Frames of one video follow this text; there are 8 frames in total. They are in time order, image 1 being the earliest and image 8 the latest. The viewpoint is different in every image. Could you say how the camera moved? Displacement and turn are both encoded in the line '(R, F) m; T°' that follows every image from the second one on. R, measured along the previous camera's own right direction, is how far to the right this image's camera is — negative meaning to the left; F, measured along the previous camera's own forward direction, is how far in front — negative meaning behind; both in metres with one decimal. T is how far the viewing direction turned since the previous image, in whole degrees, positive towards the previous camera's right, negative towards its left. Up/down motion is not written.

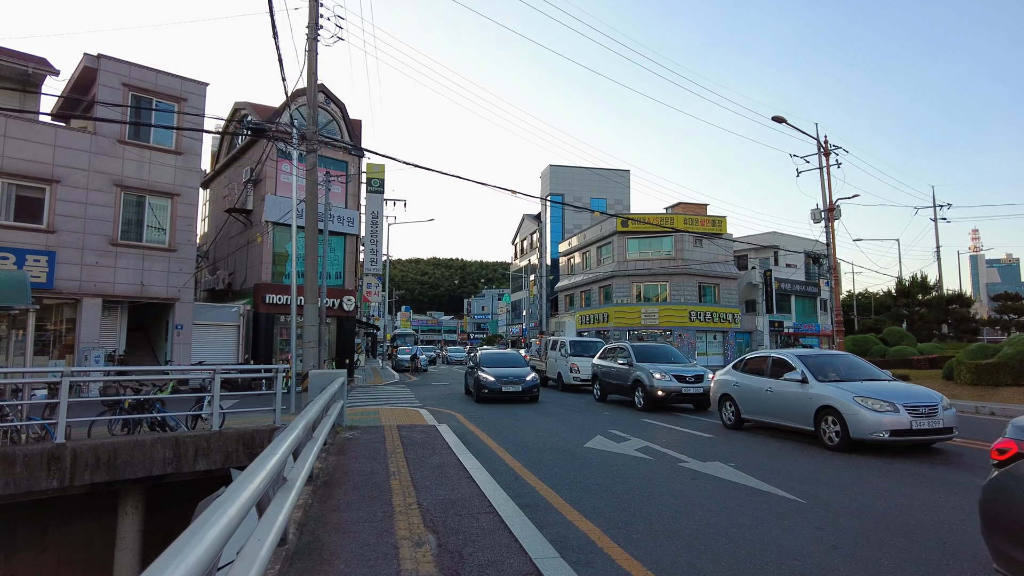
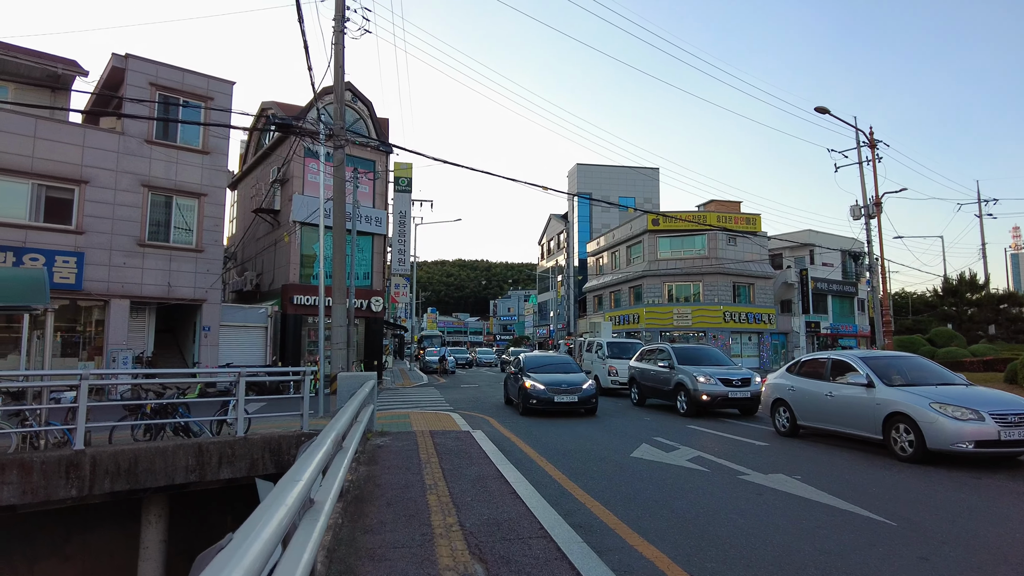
(-0.2, +0.6) m; -2°
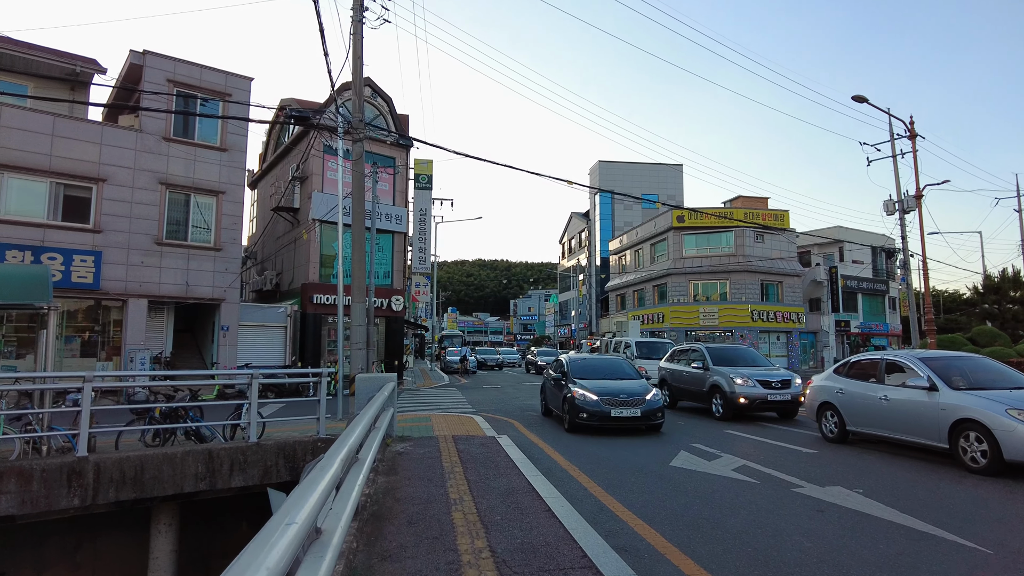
(-0.1, +0.6) m; -2°
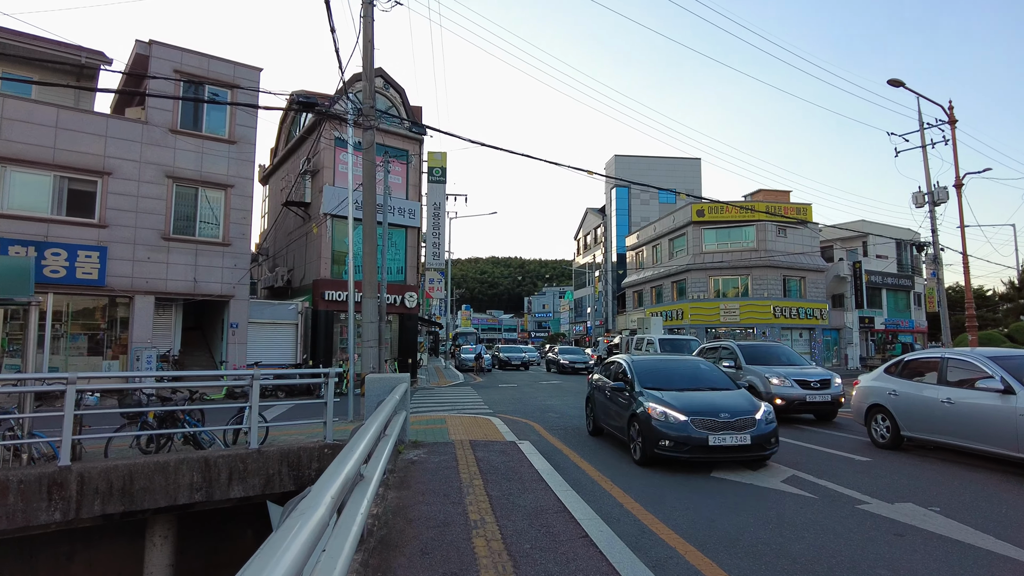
(-0.1, +0.7) m; -1°
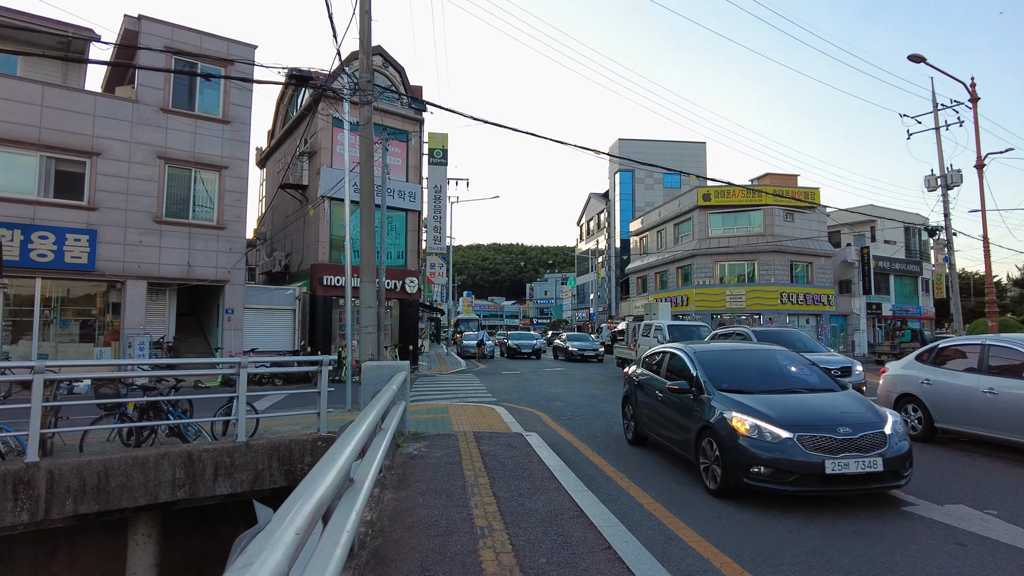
(-0.1, +0.6) m; 0°
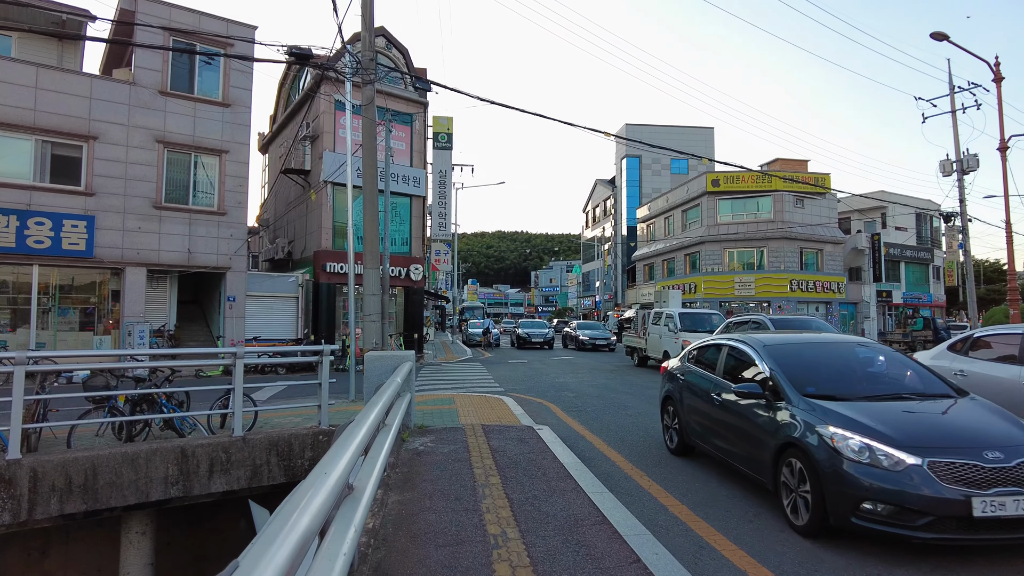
(-0.1, +0.4) m; 0°
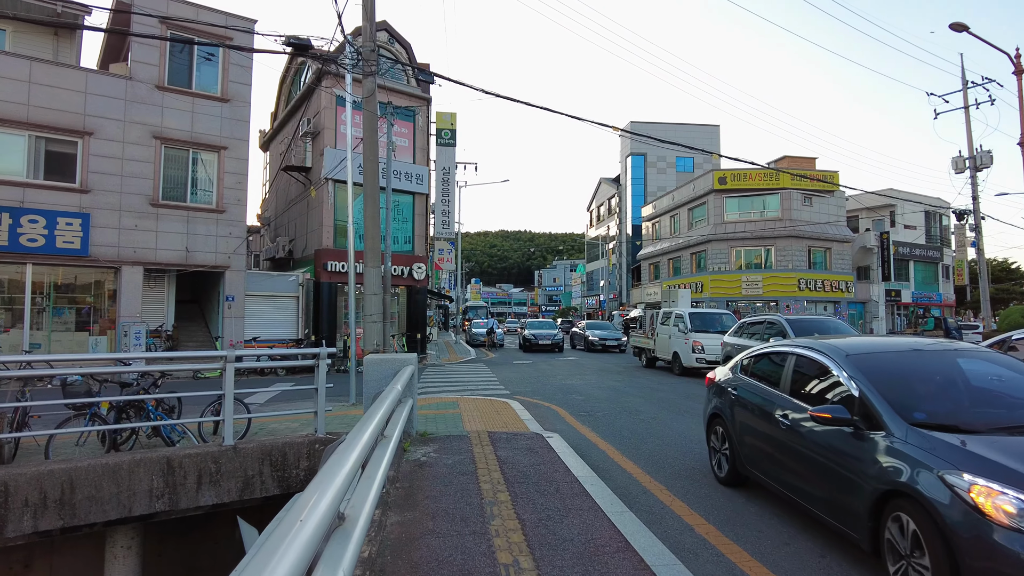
(-0.1, +0.4) m; 0°
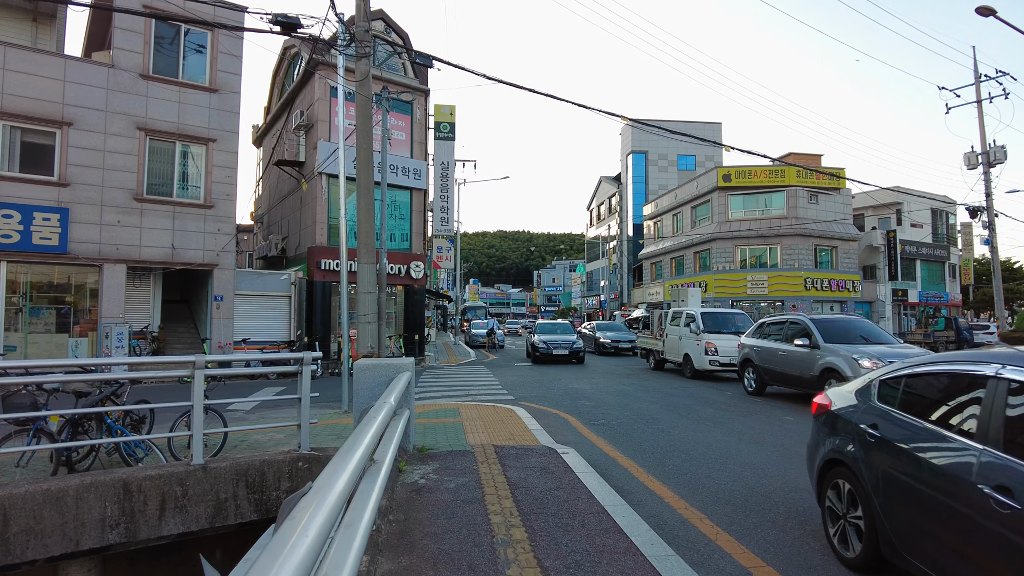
(-0.1, +0.8) m; 0°
